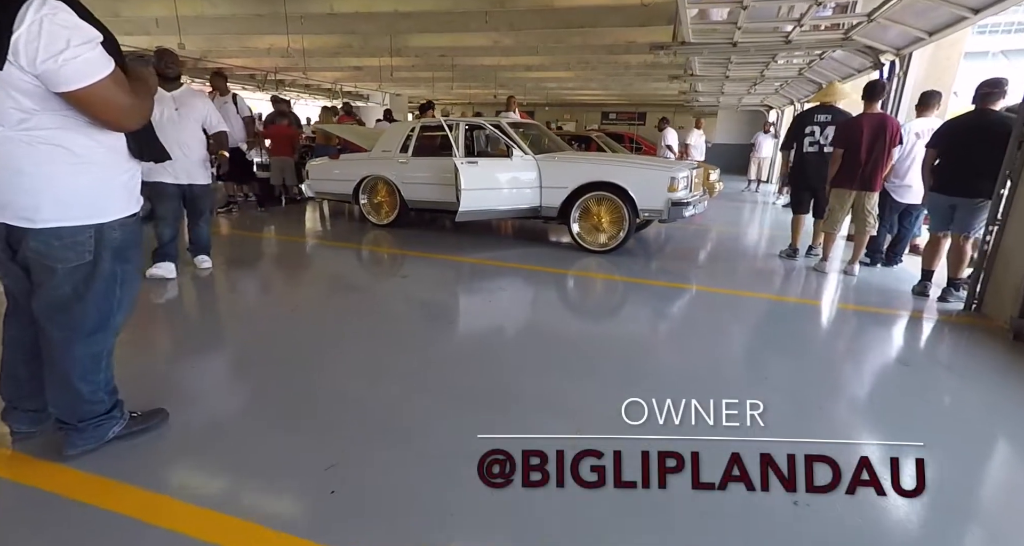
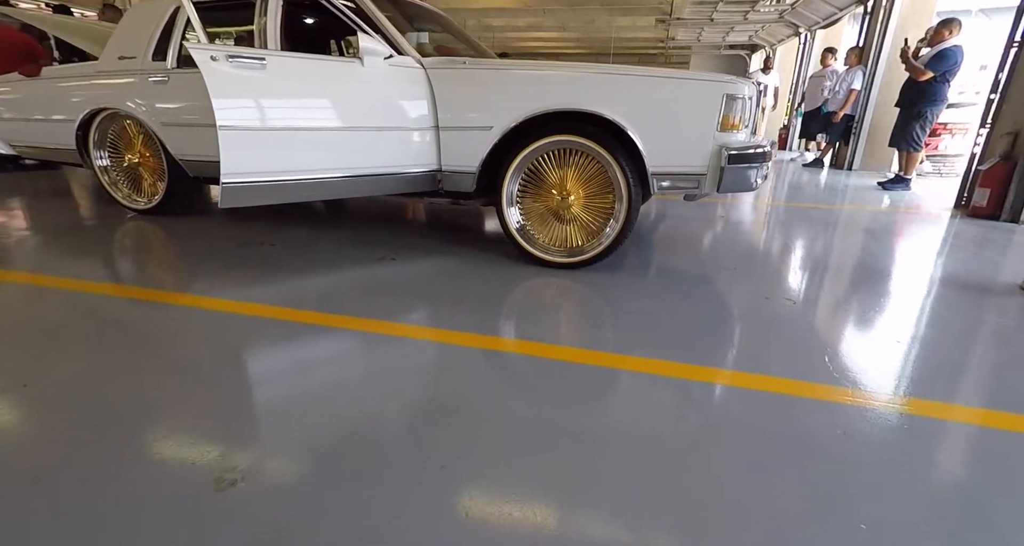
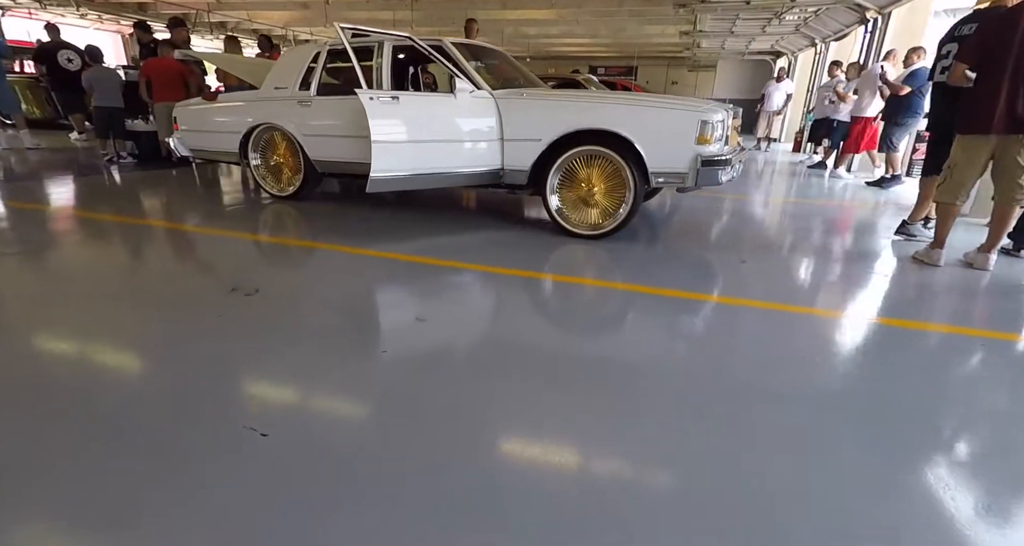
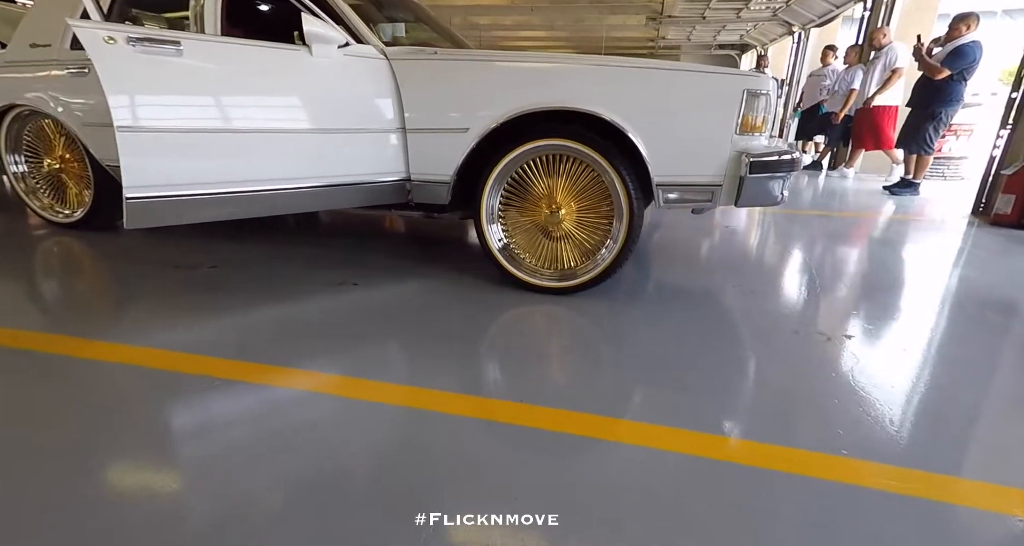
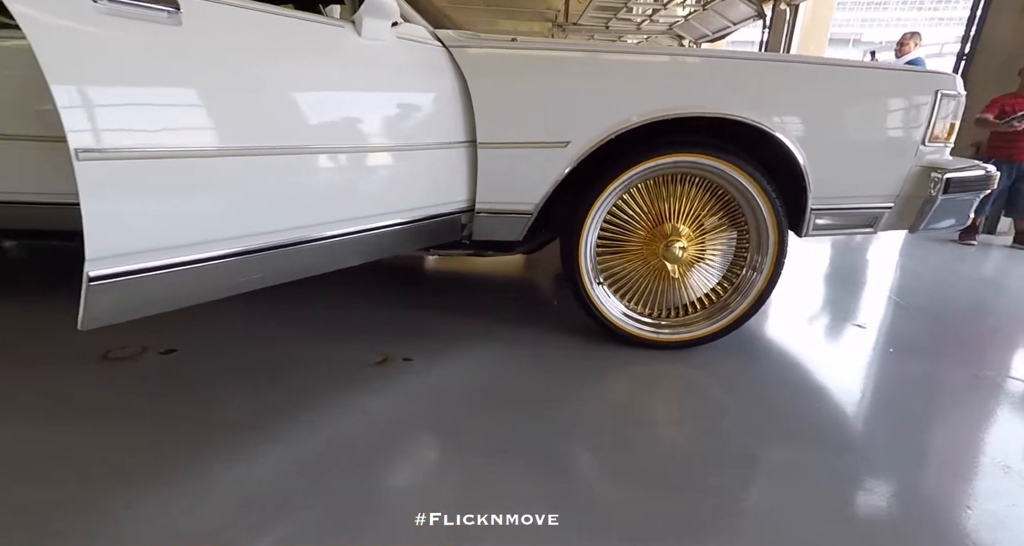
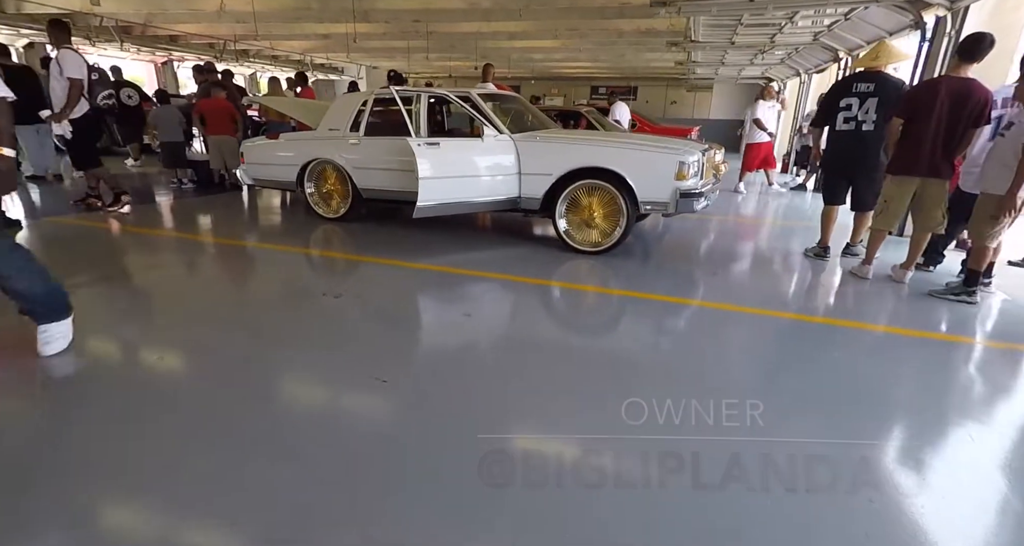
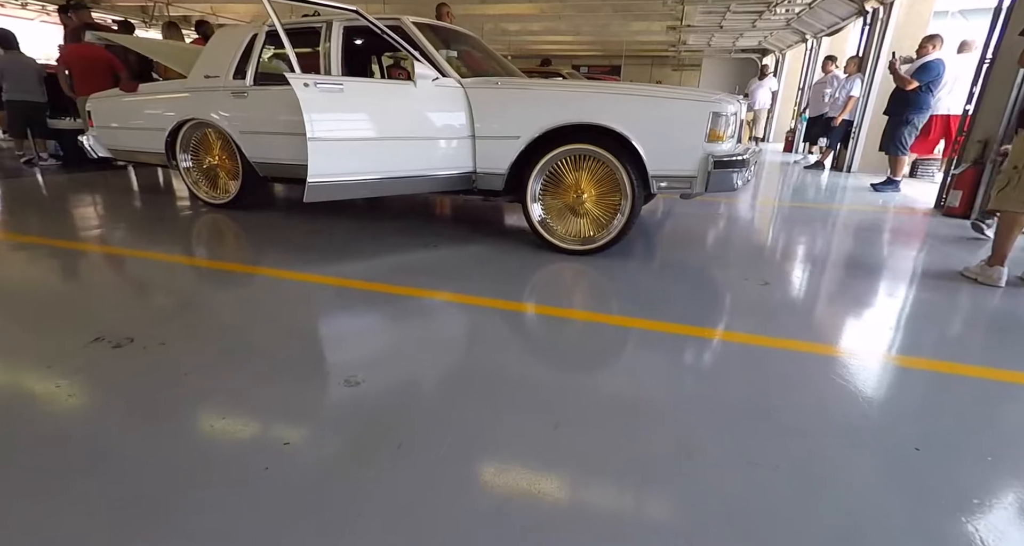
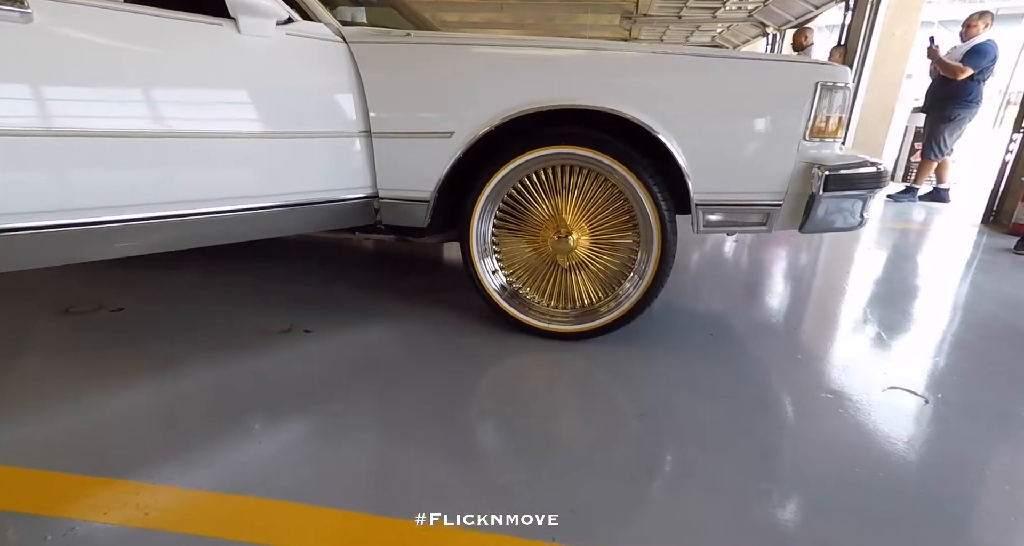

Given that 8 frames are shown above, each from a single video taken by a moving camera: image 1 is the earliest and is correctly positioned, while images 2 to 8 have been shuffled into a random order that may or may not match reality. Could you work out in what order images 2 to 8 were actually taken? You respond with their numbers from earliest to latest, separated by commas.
6, 3, 7, 2, 4, 8, 5
